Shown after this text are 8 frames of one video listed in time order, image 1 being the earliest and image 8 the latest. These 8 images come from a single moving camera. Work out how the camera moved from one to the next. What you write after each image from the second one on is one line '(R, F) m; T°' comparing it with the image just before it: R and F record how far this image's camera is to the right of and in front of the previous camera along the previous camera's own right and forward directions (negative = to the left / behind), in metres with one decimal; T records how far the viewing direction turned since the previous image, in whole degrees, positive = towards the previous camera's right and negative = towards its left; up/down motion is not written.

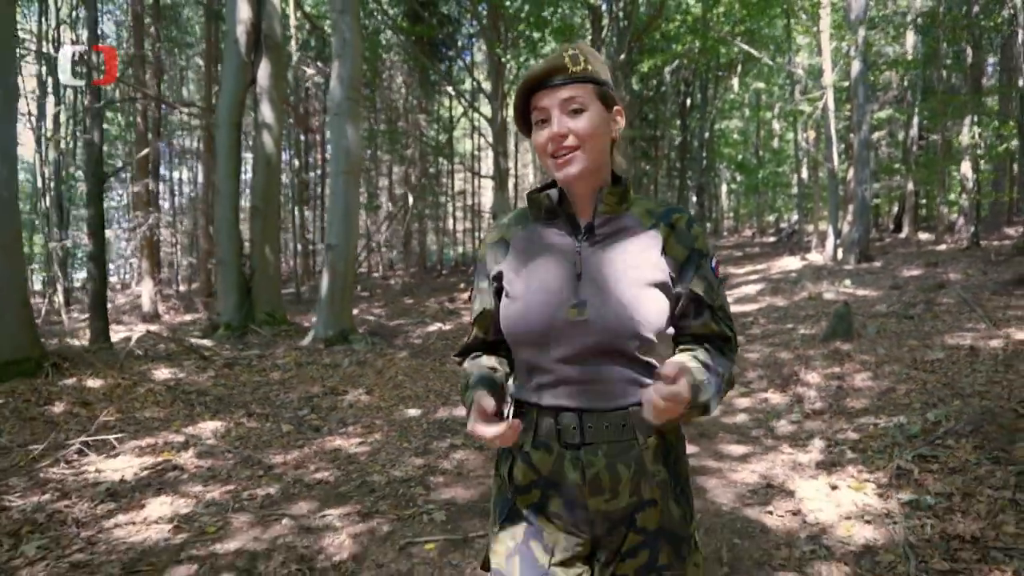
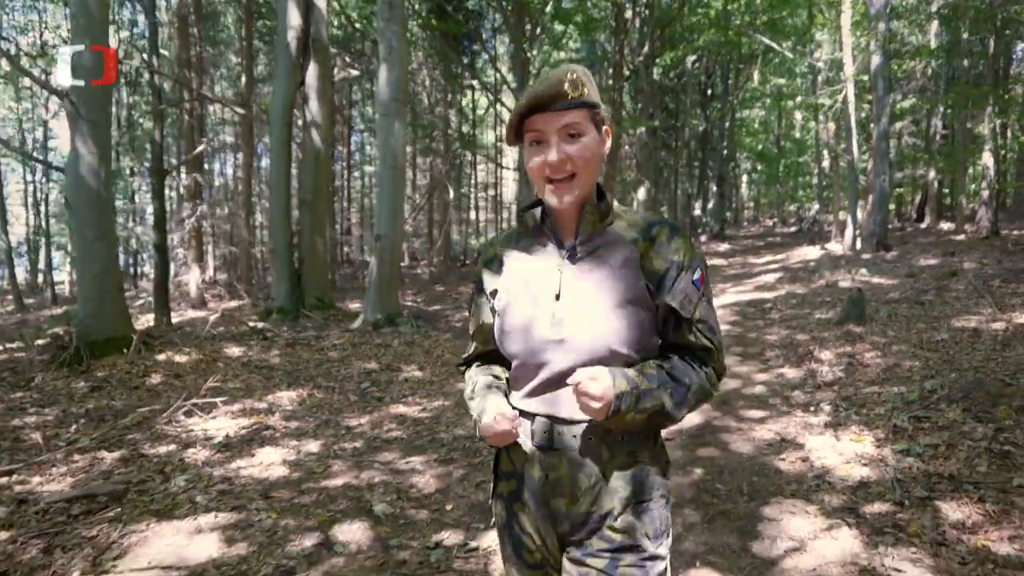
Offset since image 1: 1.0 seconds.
(-0.3, -0.7) m; -2°
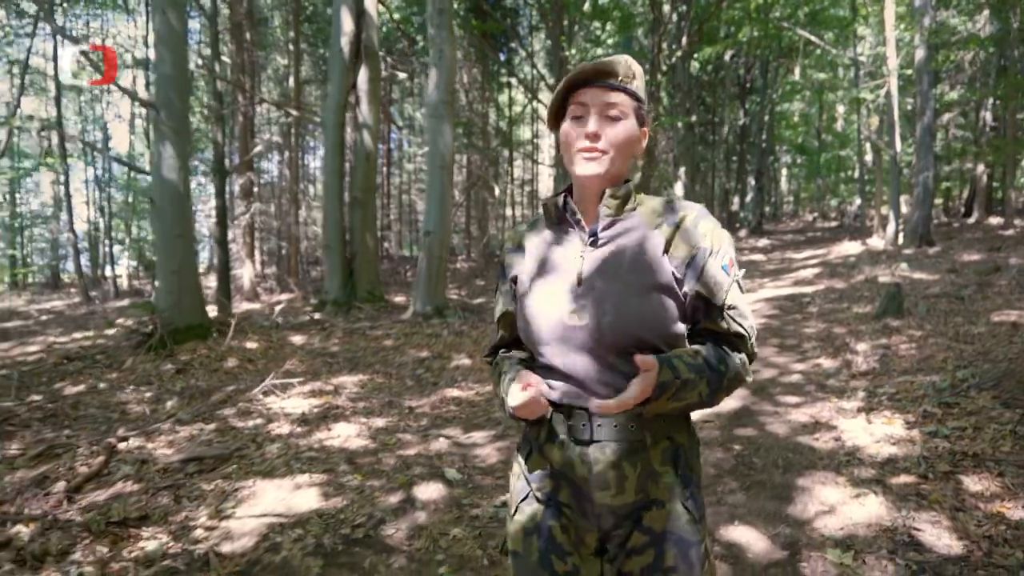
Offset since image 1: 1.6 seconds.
(-0.2, -0.5) m; -3°
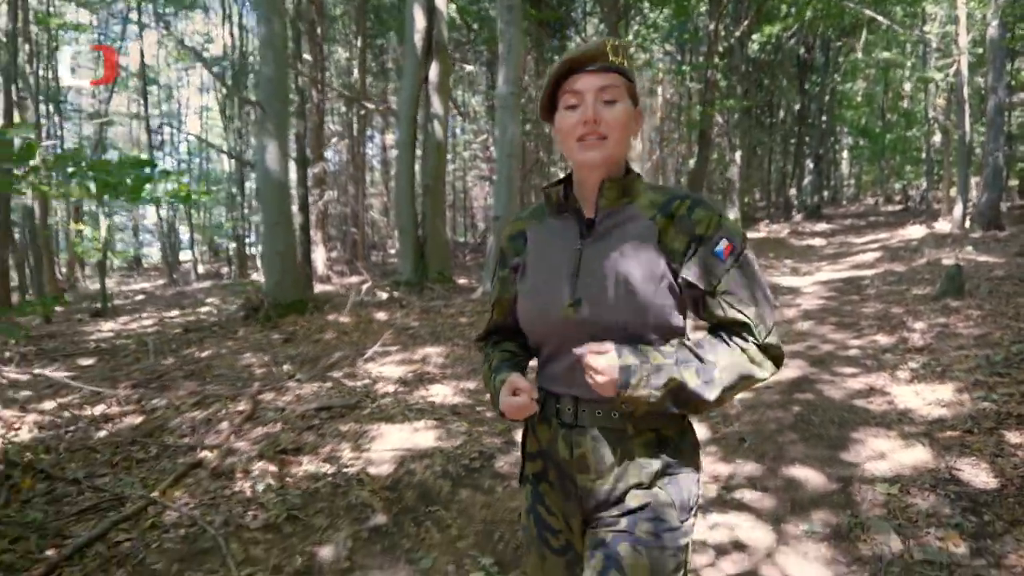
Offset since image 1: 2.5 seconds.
(-0.3, -0.7) m; -4°
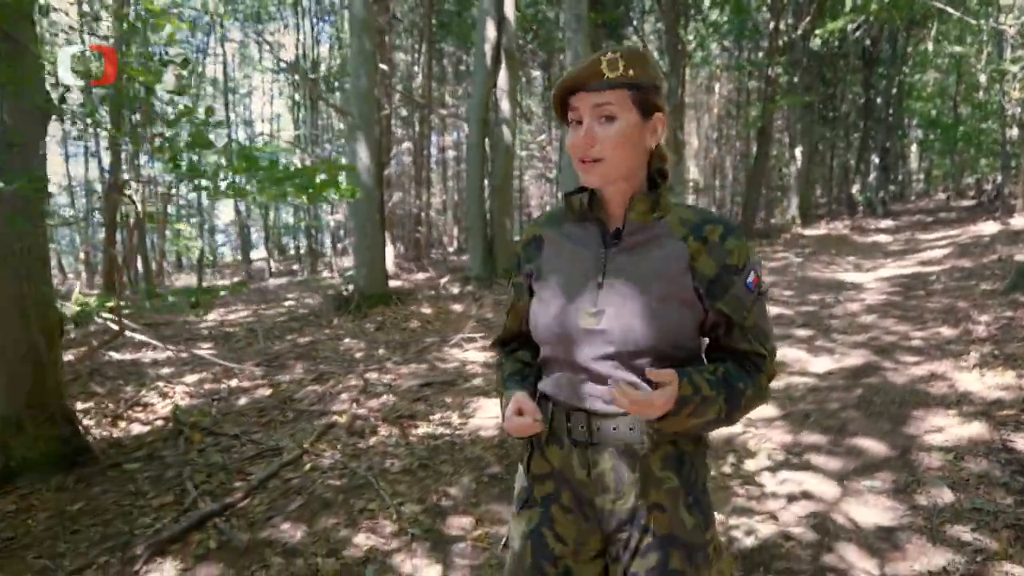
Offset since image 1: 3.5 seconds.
(-0.3, -0.6) m; -5°
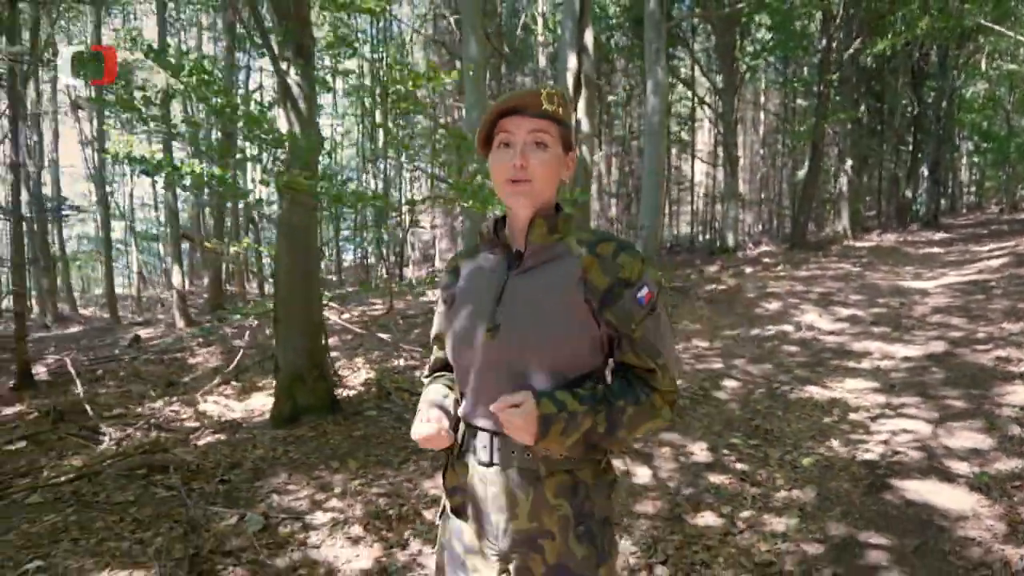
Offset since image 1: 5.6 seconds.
(-1.1, -1.4) m; -3°
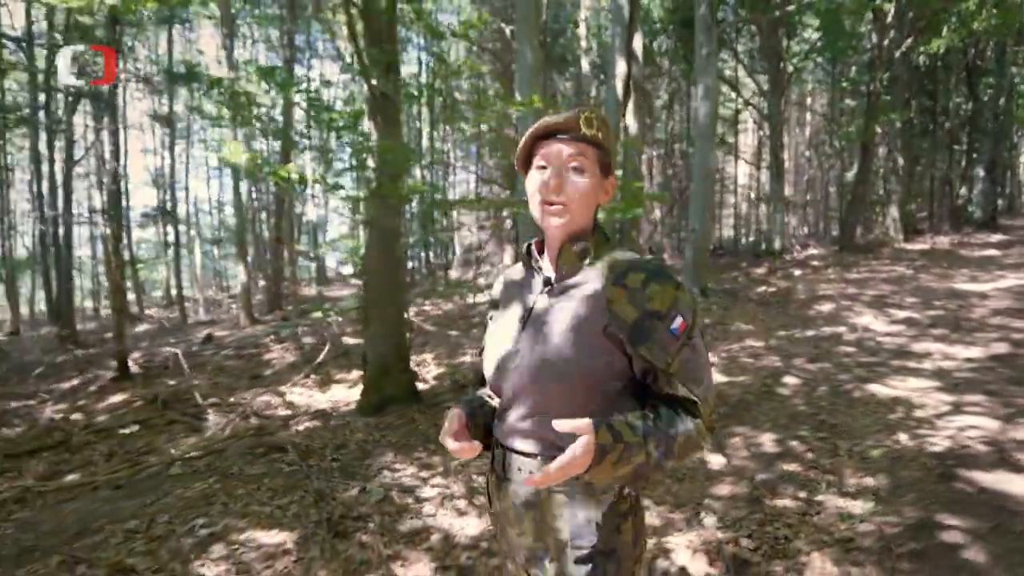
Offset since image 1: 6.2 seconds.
(-0.4, -0.4) m; -3°
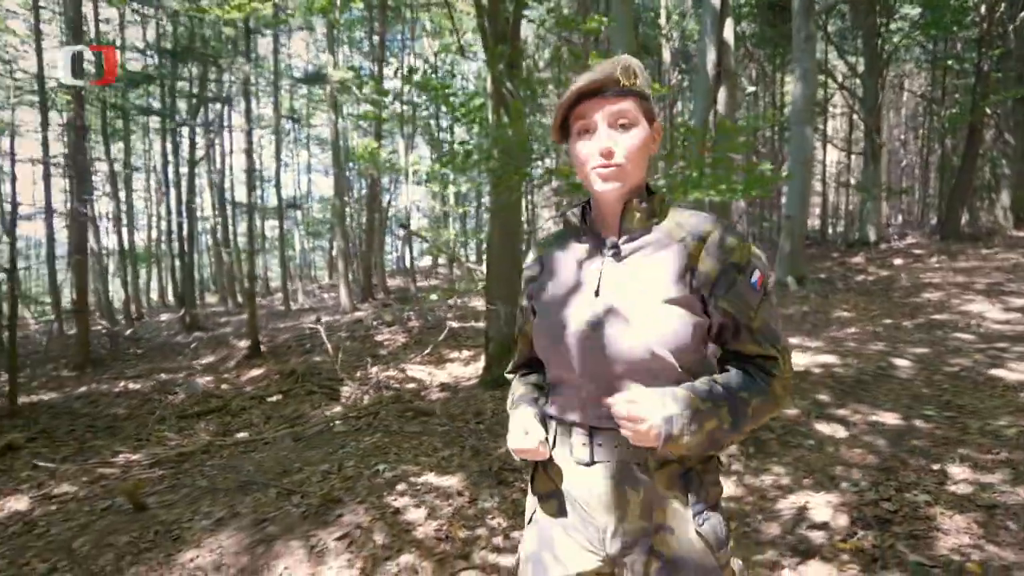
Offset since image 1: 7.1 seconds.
(-0.5, -0.4) m; -6°
